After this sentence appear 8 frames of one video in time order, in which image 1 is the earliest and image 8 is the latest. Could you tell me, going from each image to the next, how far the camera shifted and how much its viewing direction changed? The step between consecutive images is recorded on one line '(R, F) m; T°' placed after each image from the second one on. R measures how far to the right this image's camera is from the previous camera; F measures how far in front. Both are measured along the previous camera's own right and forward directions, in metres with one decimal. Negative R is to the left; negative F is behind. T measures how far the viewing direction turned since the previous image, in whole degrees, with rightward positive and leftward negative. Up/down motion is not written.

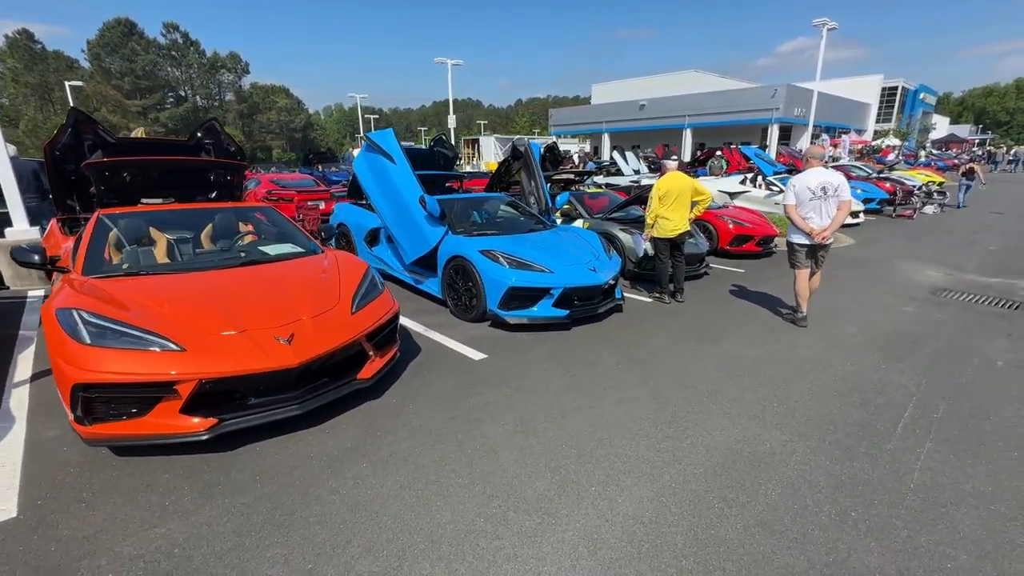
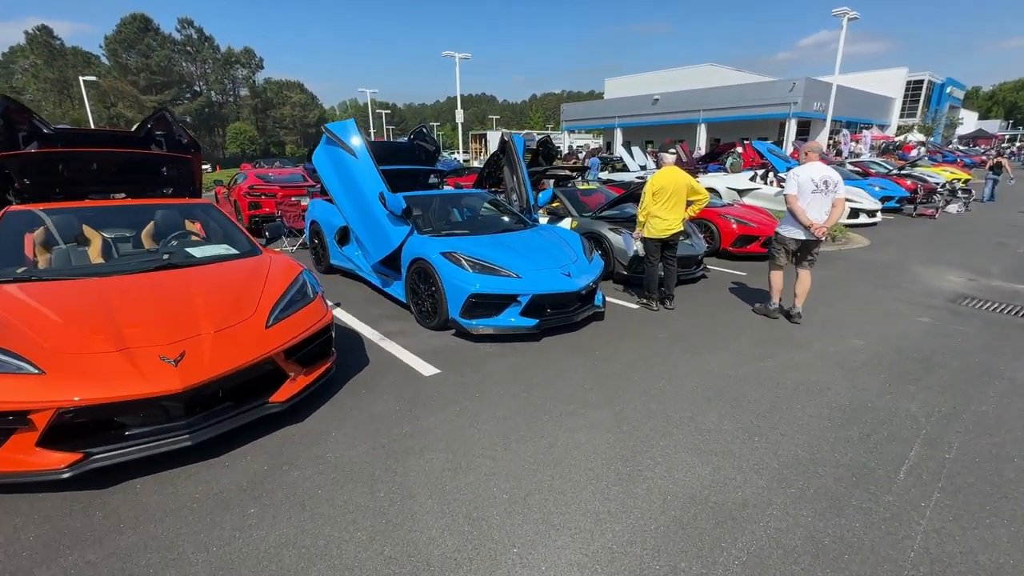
(+0.5, +0.4) m; -2°
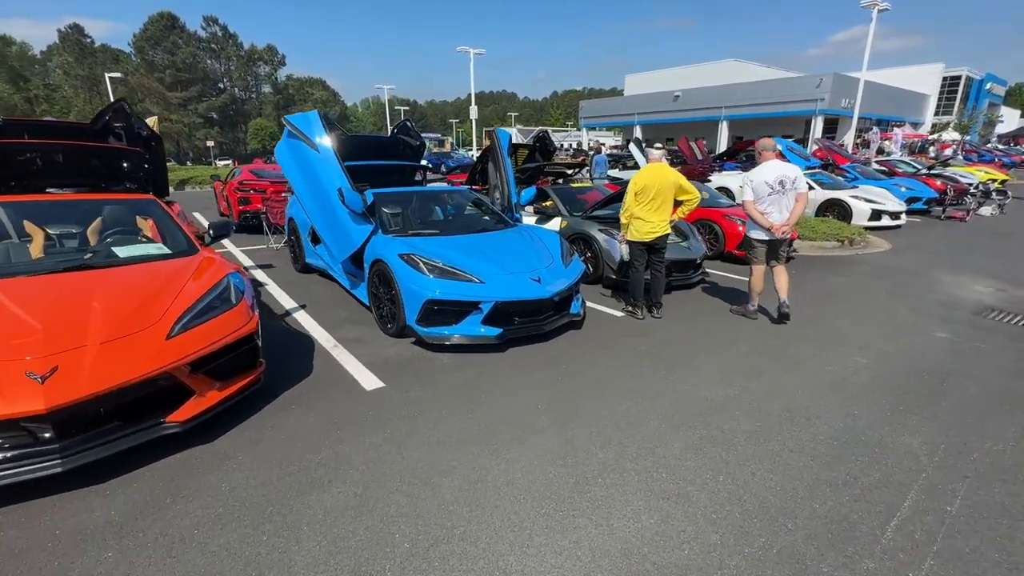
(+0.5, +0.4) m; -2°
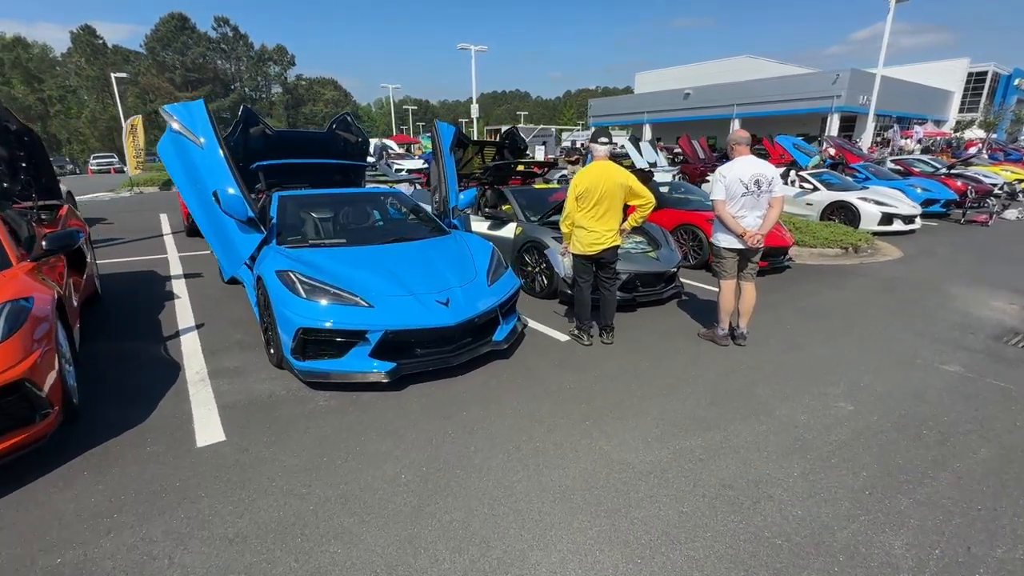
(+0.8, +0.7) m; -2°
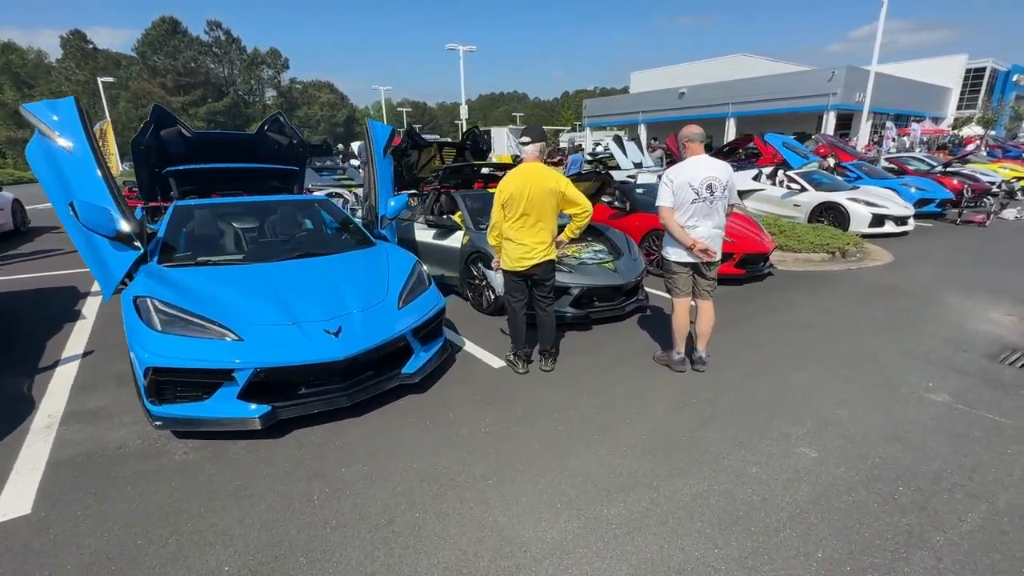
(+0.6, +0.5) m; 0°
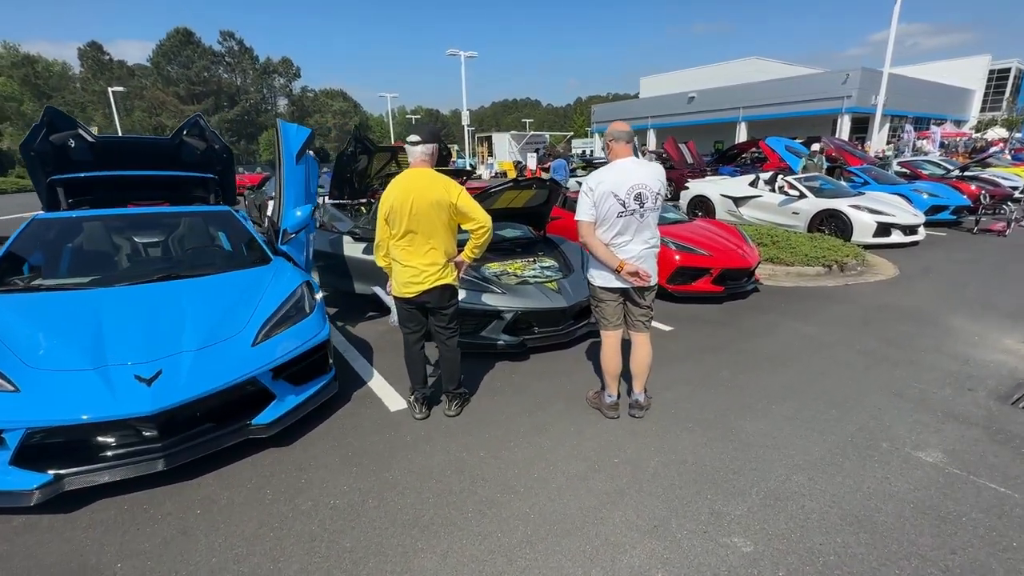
(+0.8, +0.6) m; -2°
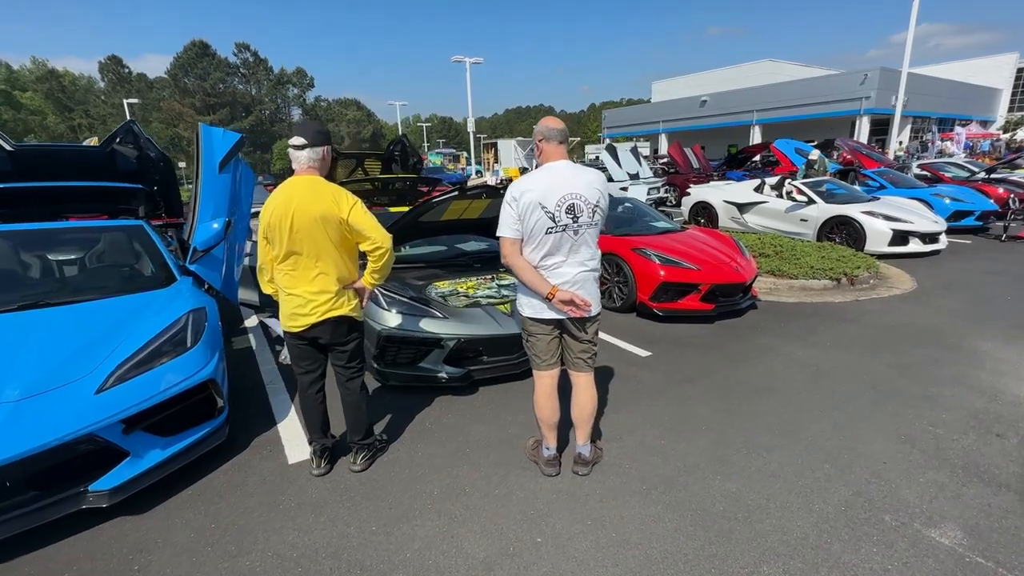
(+0.5, +0.5) m; -2°
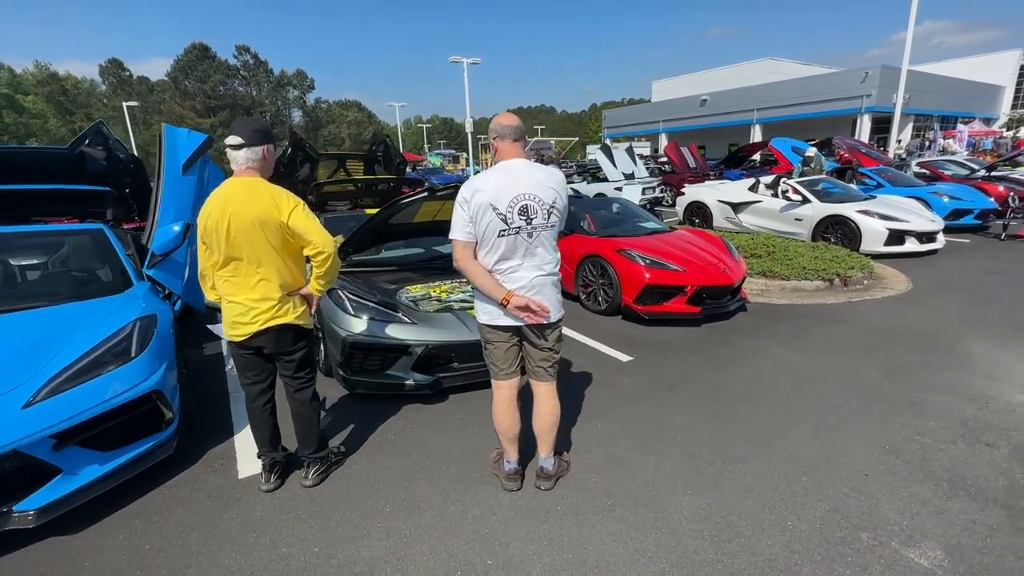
(+0.2, +0.1) m; 0°
